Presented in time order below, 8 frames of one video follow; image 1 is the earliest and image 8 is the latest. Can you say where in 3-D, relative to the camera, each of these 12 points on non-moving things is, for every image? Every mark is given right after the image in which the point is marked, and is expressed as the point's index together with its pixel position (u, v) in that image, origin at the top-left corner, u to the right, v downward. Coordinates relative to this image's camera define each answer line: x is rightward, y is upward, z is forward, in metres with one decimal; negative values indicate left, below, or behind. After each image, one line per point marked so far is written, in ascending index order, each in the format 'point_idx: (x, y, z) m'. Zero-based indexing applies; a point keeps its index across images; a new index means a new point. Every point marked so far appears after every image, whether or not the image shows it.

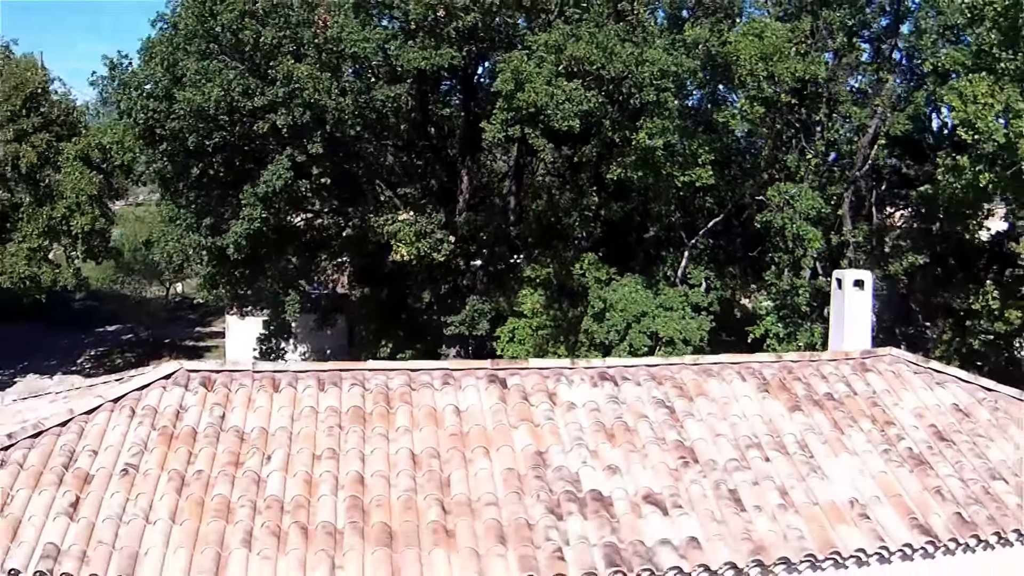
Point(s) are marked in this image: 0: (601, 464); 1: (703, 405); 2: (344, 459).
0: (+0.7, -1.3, +7.4) m
1: (+1.7, -1.0, +8.2) m
2: (-1.3, -1.3, +7.3) m
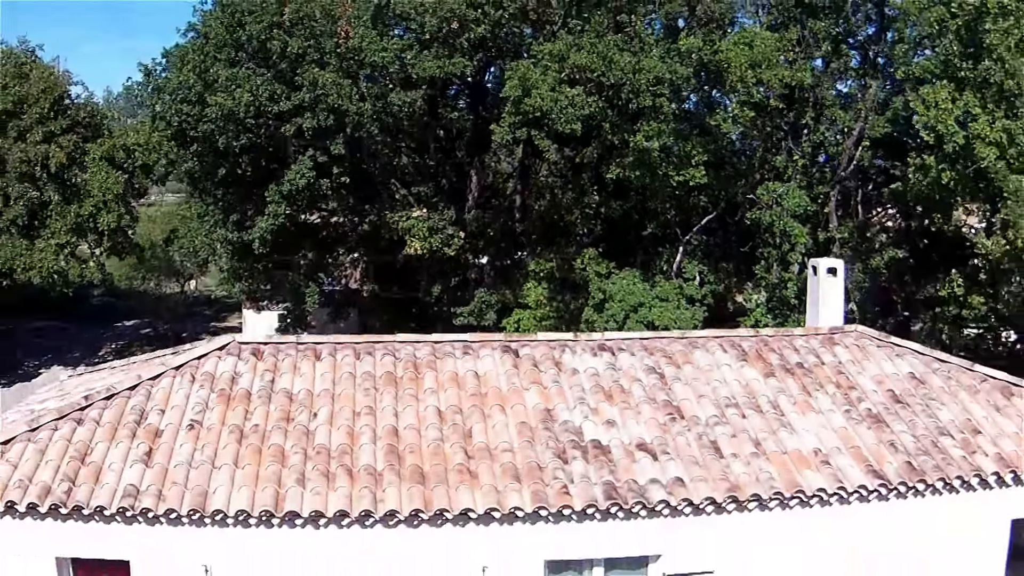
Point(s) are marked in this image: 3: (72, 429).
0: (+0.8, -1.2, +8.5) m
1: (+1.8, -0.8, +9.3) m
2: (-1.2, -1.1, +8.5) m
3: (-4.0, -1.3, +8.1) m
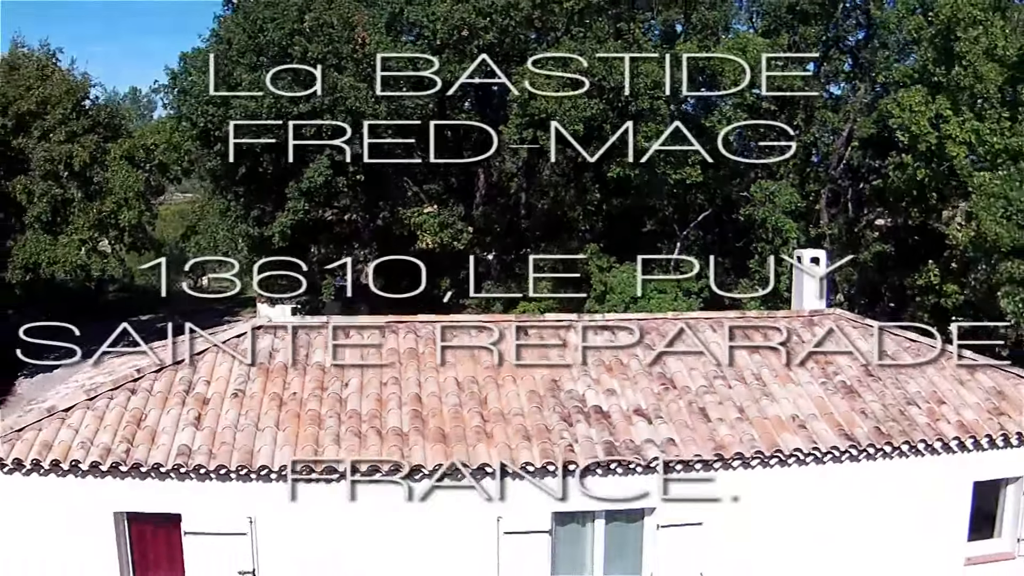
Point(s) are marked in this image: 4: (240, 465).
0: (+0.9, -1.0, +9.4) m
1: (+1.9, -0.6, +10.2) m
2: (-1.1, -1.0, +9.4) m
3: (-3.9, -1.1, +9.1) m
4: (-2.5, -1.6, +8.2) m
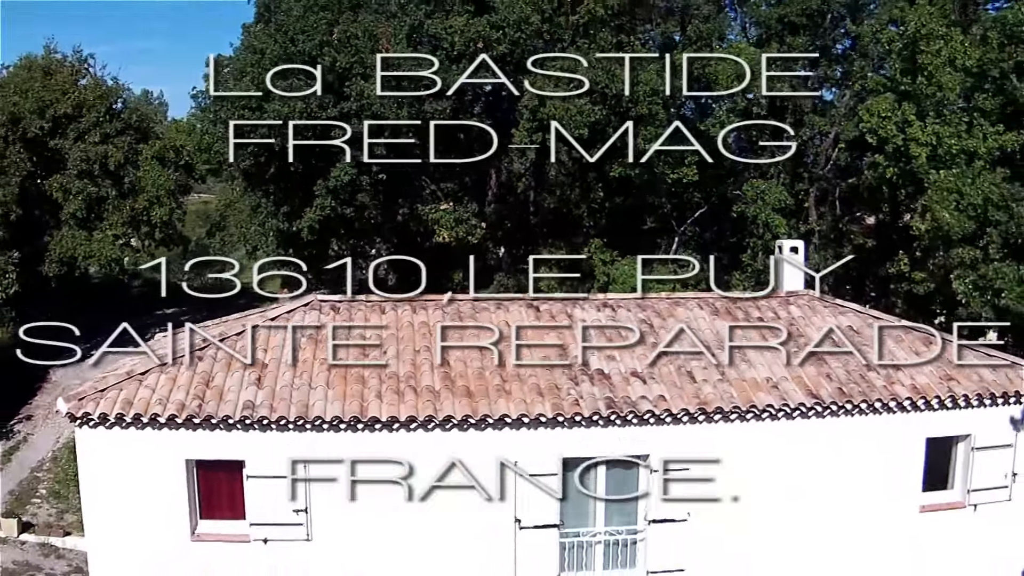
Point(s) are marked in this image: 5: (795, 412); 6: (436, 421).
0: (+1.1, -0.8, +10.9) m
1: (+2.1, -0.4, +11.7) m
2: (-0.9, -0.8, +10.9) m
3: (-3.8, -0.9, +10.6) m
4: (-2.3, -1.3, +9.7) m
5: (+3.3, -1.4, +10.5) m
6: (-0.8, -1.4, +9.9) m
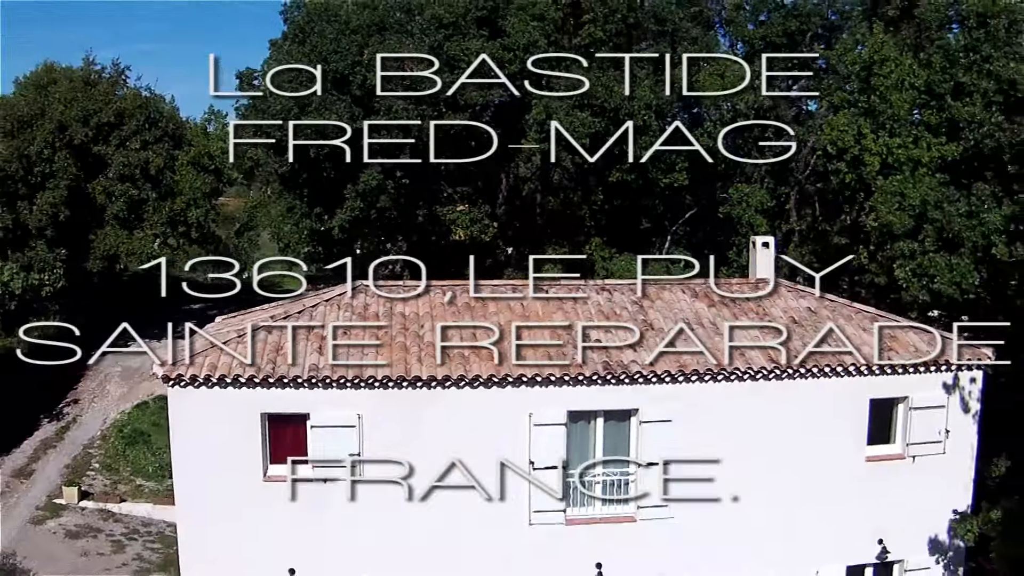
0: (+1.3, -0.6, +13.1) m
1: (+2.3, -0.2, +13.9) m
2: (-0.7, -0.6, +13.1) m
3: (-3.5, -0.7, +12.8) m
4: (-2.1, -1.1, +11.9) m
5: (+3.5, -1.2, +12.7) m
6: (-0.6, -1.2, +12.1) m
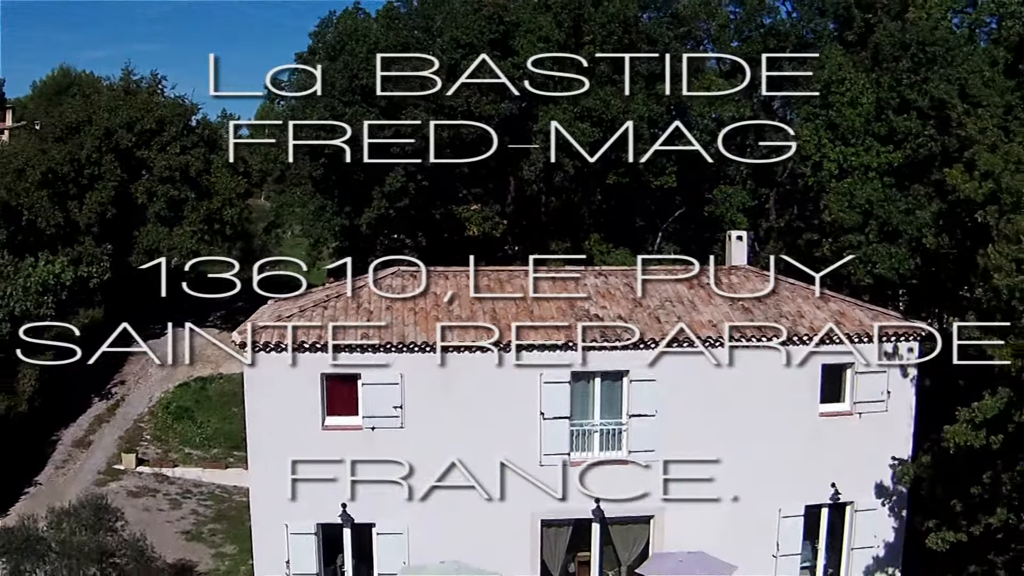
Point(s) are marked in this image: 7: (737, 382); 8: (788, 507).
0: (+1.5, -0.3, +15.8) m
1: (+2.5, 0.0, +16.6) m
2: (-0.5, -0.3, +15.8) m
3: (-3.3, -0.4, +15.5) m
4: (-1.9, -0.9, +14.6) m
5: (+3.7, -0.9, +15.4) m
6: (-0.4, -0.9, +14.8) m
7: (+3.8, -1.4, +15.6) m
8: (+5.0, -4.0, +16.1) m
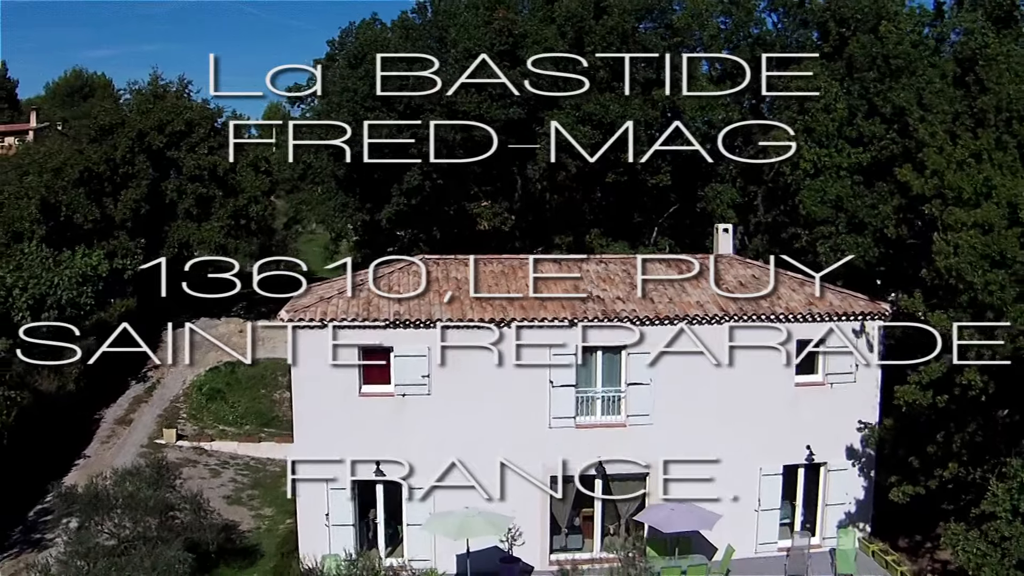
0: (+1.8, 0.0, +18.0) m
1: (+2.8, +0.3, +18.8) m
2: (-0.2, 0.0, +18.0) m
3: (-3.1, -0.1, +17.7) m
4: (-1.6, -0.6, +16.8) m
5: (+4.0, -0.6, +17.6) m
6: (-0.1, -0.6, +17.0) m
7: (+4.0, -1.1, +17.8) m
8: (+5.2, -3.6, +18.3) m
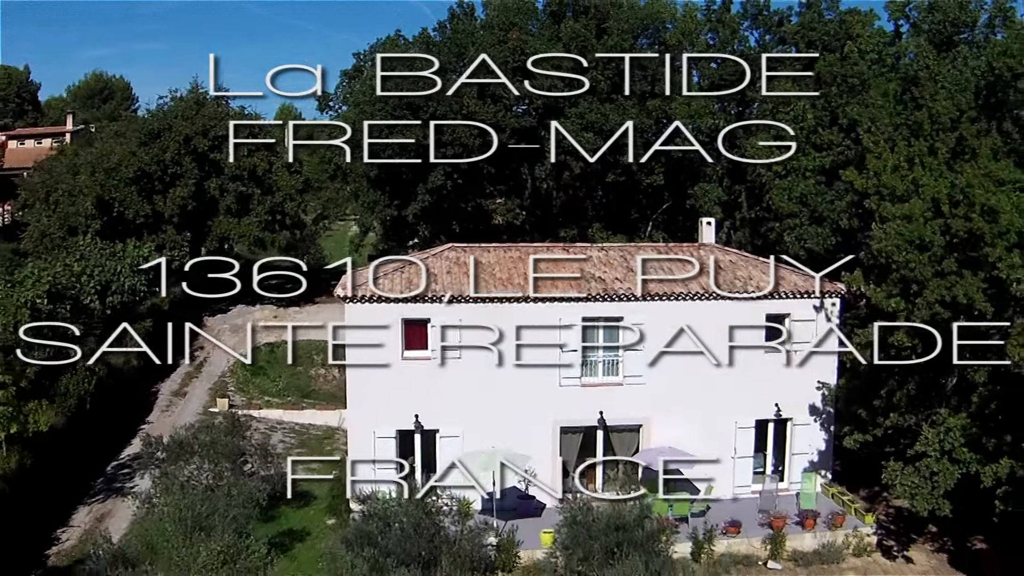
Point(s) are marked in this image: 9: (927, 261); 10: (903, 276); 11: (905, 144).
0: (+2.2, +0.4, +21.6) m
1: (+3.2, +0.8, +22.4) m
2: (+0.2, +0.5, +21.5) m
3: (-2.7, +0.3, +21.2) m
4: (-1.2, -0.1, +20.4) m
5: (+4.3, -0.2, +21.1) m
6: (+0.2, -0.2, +20.6) m
7: (+4.4, -0.6, +21.4) m
8: (+5.6, -3.2, +21.8) m
9: (+8.1, +0.5, +17.4) m
10: (+8.0, +0.3, +18.3) m
11: (+8.7, +3.2, +19.8) m
